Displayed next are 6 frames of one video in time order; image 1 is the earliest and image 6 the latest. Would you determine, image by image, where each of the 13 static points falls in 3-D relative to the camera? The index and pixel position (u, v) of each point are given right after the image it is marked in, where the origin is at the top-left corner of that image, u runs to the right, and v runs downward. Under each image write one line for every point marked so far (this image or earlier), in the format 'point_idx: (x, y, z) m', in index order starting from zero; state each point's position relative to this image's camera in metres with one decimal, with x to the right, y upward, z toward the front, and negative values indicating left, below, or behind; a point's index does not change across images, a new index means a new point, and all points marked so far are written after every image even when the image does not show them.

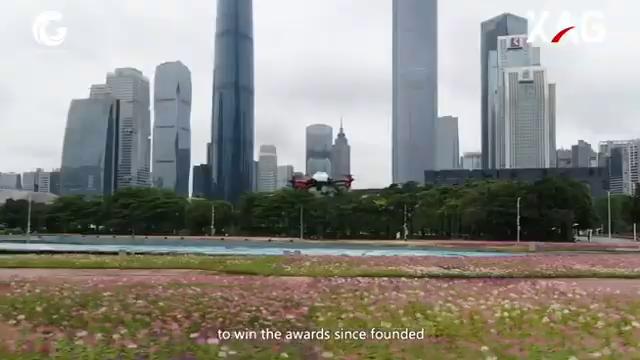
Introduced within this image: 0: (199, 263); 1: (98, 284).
0: (-3.3, -2.3, +17.7) m
1: (-3.0, -1.5, +9.4) m
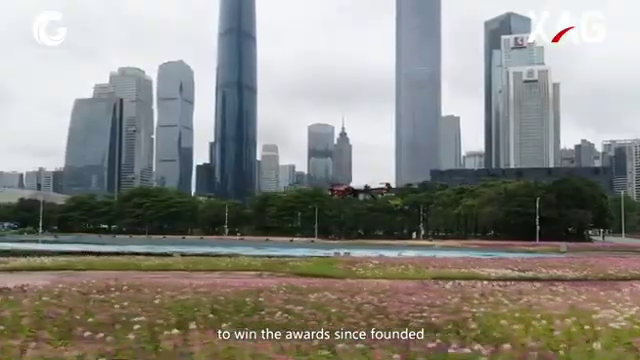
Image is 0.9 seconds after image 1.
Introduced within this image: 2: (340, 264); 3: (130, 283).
0: (-1.6, -2.3, +17.7) m
1: (-1.3, -1.6, +9.4) m
2: (+0.5, -2.3, +17.9) m
3: (-3.1, -1.7, +10.8) m
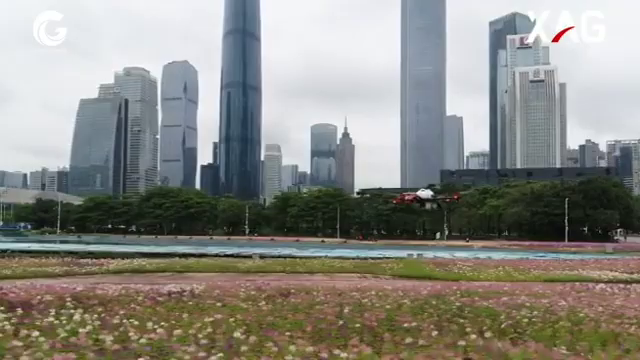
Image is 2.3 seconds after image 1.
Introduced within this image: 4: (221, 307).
0: (+0.9, -2.4, +17.7) m
1: (+1.2, -1.6, +9.4) m
2: (+3.1, -2.4, +17.9) m
3: (-0.6, -1.8, +10.8) m
4: (-1.1, -1.5, +7.5) m
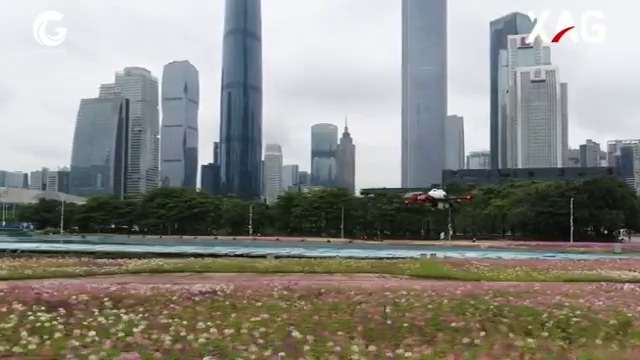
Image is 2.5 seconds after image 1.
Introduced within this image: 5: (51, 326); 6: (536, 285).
0: (+1.4, -2.4, +17.7) m
1: (+1.6, -1.6, +9.4) m
2: (+3.5, -2.4, +17.9) m
3: (-0.1, -1.8, +10.9) m
4: (-0.7, -1.5, +7.5) m
5: (-2.5, -1.4, +6.0) m
6: (+3.6, -1.7, +10.6) m
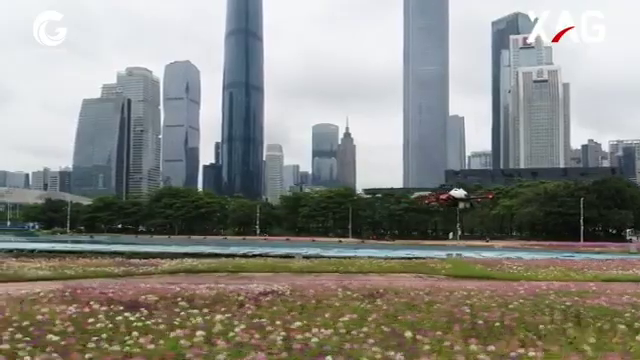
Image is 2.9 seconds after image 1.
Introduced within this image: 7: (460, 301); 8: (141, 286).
0: (+2.3, -2.4, +17.7) m
1: (+2.5, -1.6, +9.5) m
2: (+4.4, -2.4, +17.9) m
3: (+0.8, -1.8, +10.9) m
4: (+0.2, -1.5, +7.6) m
5: (-1.6, -1.4, +6.0) m
6: (+4.5, -1.7, +10.7) m
7: (+1.8, -1.5, +8.2) m
8: (-2.9, -1.7, +10.4) m
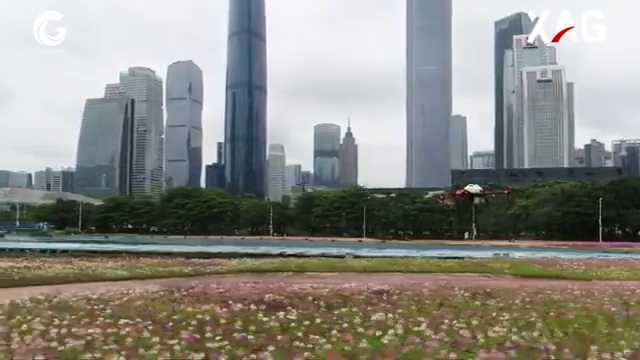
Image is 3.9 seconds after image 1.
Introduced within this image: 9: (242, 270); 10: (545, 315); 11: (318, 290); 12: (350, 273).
0: (+3.9, -2.4, +17.7) m
1: (+4.2, -1.6, +9.5) m
2: (+6.1, -2.4, +17.9) m
3: (+2.4, -1.8, +10.9) m
4: (+1.9, -1.5, +7.6) m
5: (0.0, -1.4, +6.1) m
6: (+6.1, -1.7, +10.7) m
7: (+3.4, -1.5, +8.2) m
8: (-1.3, -1.7, +10.4) m
9: (-1.9, -2.2, +15.7) m
10: (+2.3, -1.4, +6.8) m
11: (0.0, -1.6, +9.4) m
12: (+0.8, -2.2, +15.3) m
